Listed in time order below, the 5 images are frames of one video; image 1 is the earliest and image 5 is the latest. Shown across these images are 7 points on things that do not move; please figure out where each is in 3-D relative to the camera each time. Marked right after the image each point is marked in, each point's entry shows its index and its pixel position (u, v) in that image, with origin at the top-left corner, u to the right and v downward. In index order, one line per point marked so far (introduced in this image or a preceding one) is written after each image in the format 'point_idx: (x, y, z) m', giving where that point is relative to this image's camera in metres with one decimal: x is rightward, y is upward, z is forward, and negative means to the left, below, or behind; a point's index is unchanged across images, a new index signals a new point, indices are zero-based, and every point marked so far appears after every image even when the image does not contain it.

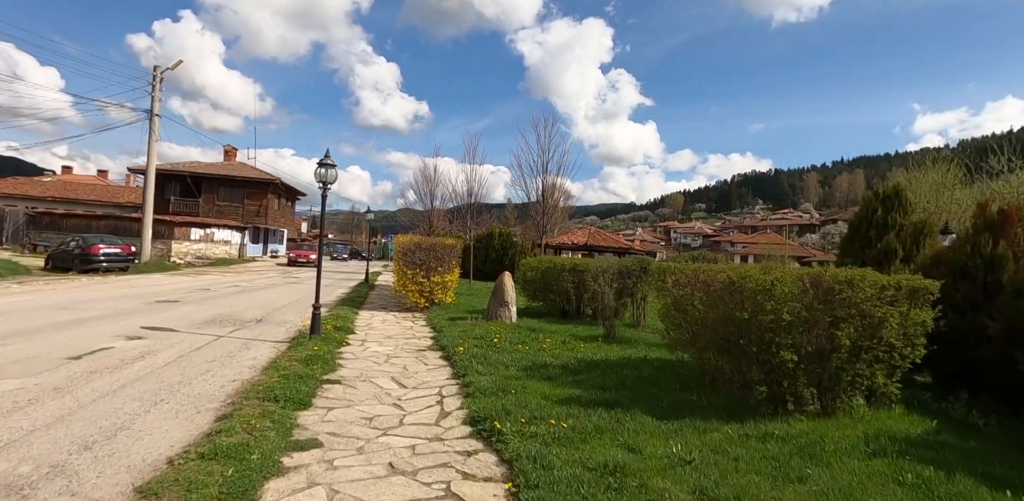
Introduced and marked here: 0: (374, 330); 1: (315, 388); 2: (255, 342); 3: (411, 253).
0: (-2.5, -1.5, +8.6) m
1: (-2.1, -1.4, +4.9) m
2: (-4.0, -1.4, +7.4) m
3: (-2.4, -0.1, +11.2) m
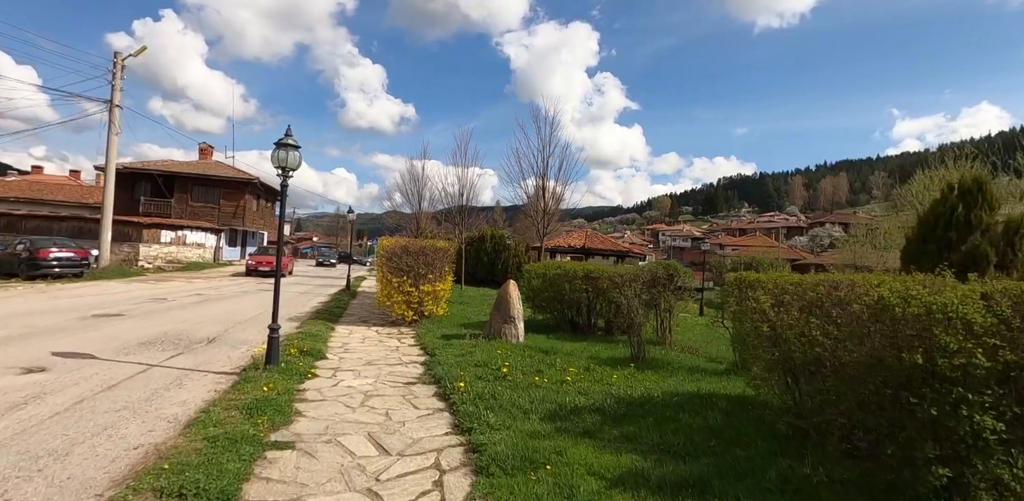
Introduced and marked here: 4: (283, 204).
0: (-2.4, -1.5, +7.0) m
1: (-1.8, -1.5, +3.3) m
2: (-3.9, -1.5, +5.7) m
3: (-2.4, -0.1, +9.6) m
4: (-3.0, +0.6, +6.1) m
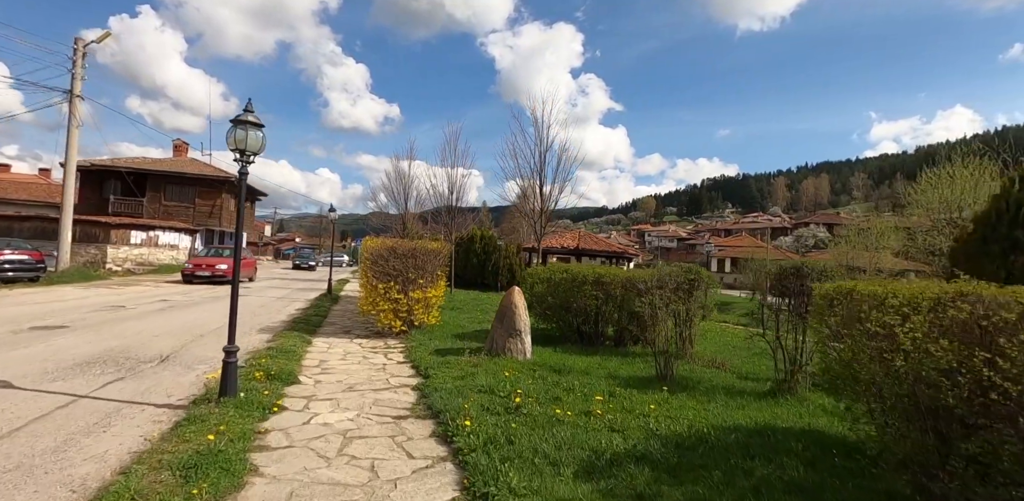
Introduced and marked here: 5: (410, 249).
0: (-2.3, -1.6, +6.0) m
1: (-1.6, -1.5, +2.3) m
2: (-3.7, -1.5, +4.6) m
3: (-2.4, -0.2, +8.5) m
4: (-2.9, +0.6, +5.0) m
5: (-1.9, 0.0, +8.6) m
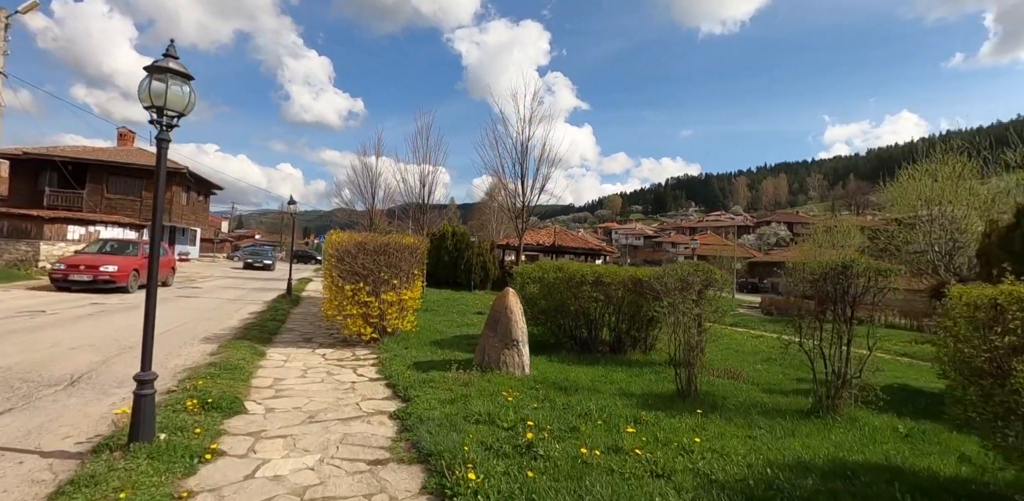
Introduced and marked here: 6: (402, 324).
0: (-2.4, -1.5, +4.8) m
1: (-1.4, -1.5, +1.2) m
2: (-3.7, -1.5, +3.4) m
3: (-2.5, -0.1, +7.4) m
4: (-2.8, +0.6, +3.8) m
5: (-2.1, +0.1, +7.5) m
6: (-1.8, -1.2, +7.8) m
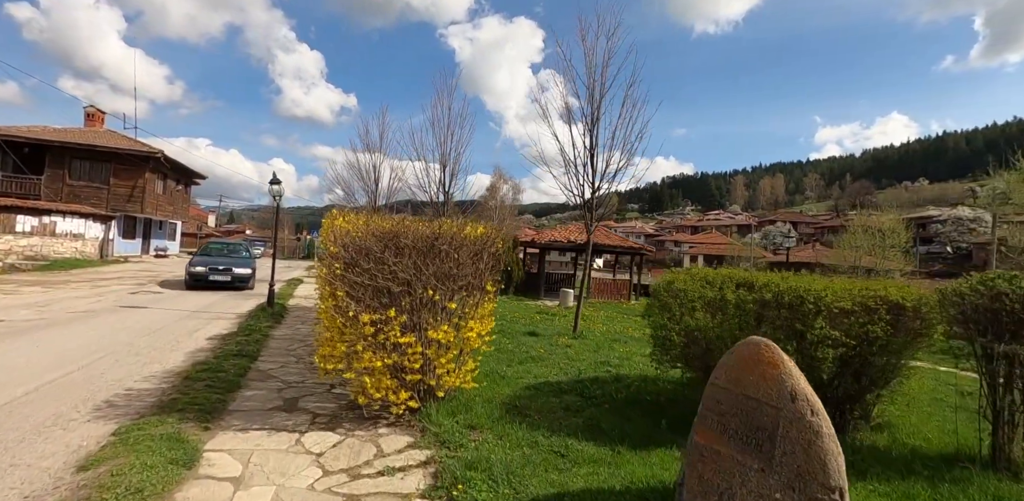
0: (-1.0, -1.5, +1.4) m
1: (0.0, -1.5, -2.2) m
2: (-2.3, -1.5, -0.1) m
3: (-1.2, -0.1, +4.0) m
4: (-1.4, +0.6, +0.4) m
5: (-0.7, +0.1, +4.1) m
6: (-0.5, -1.2, +4.3) m
